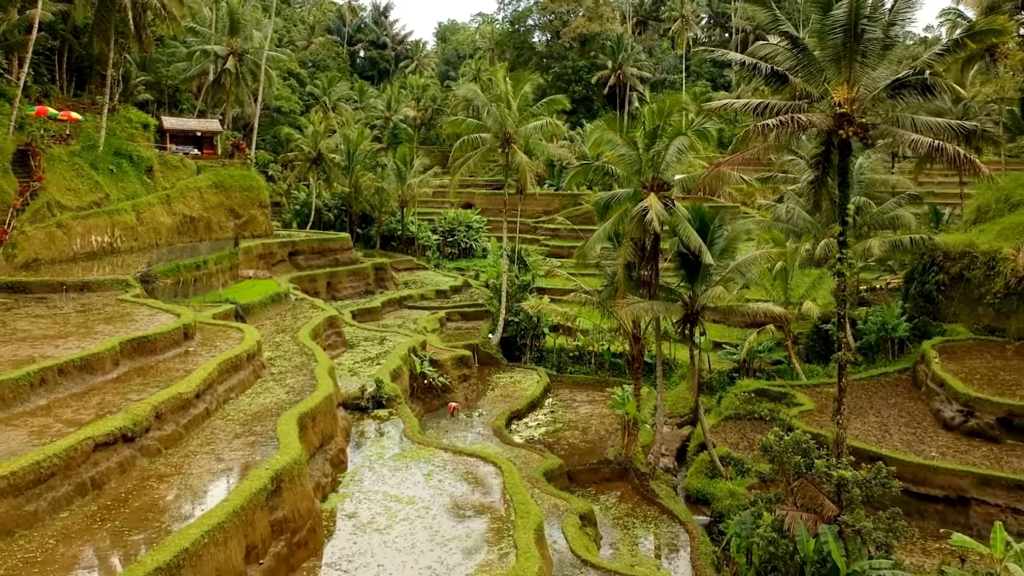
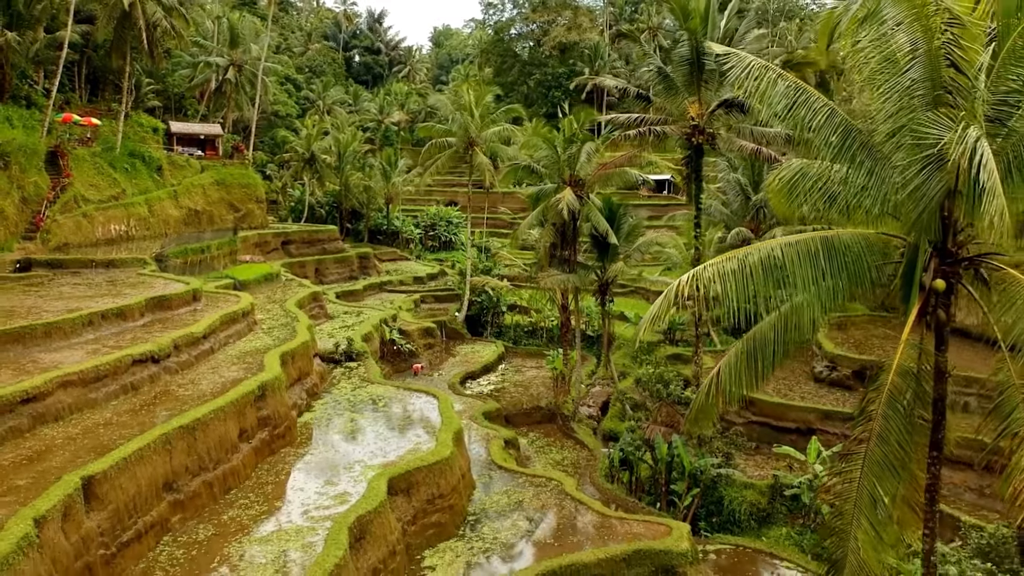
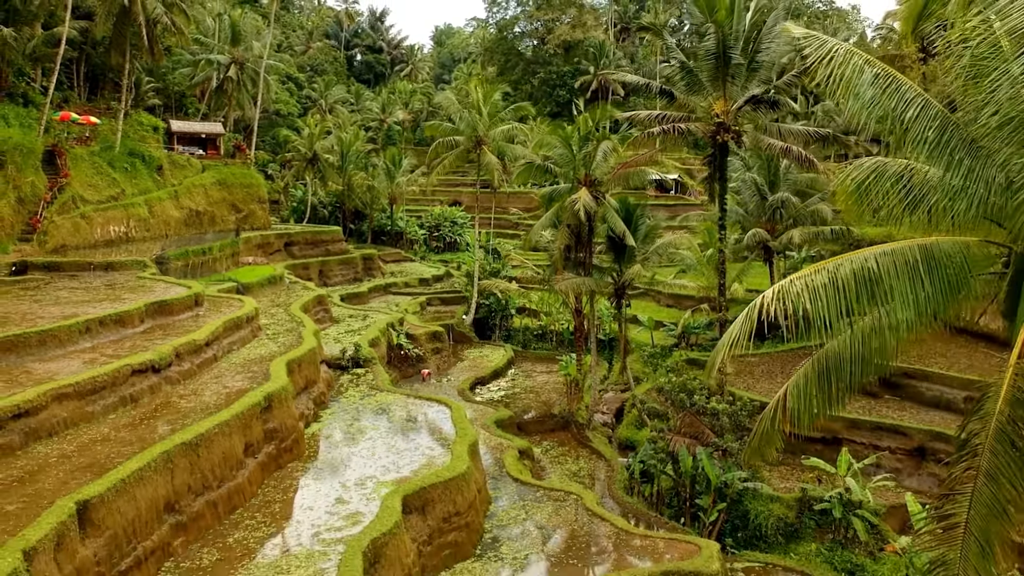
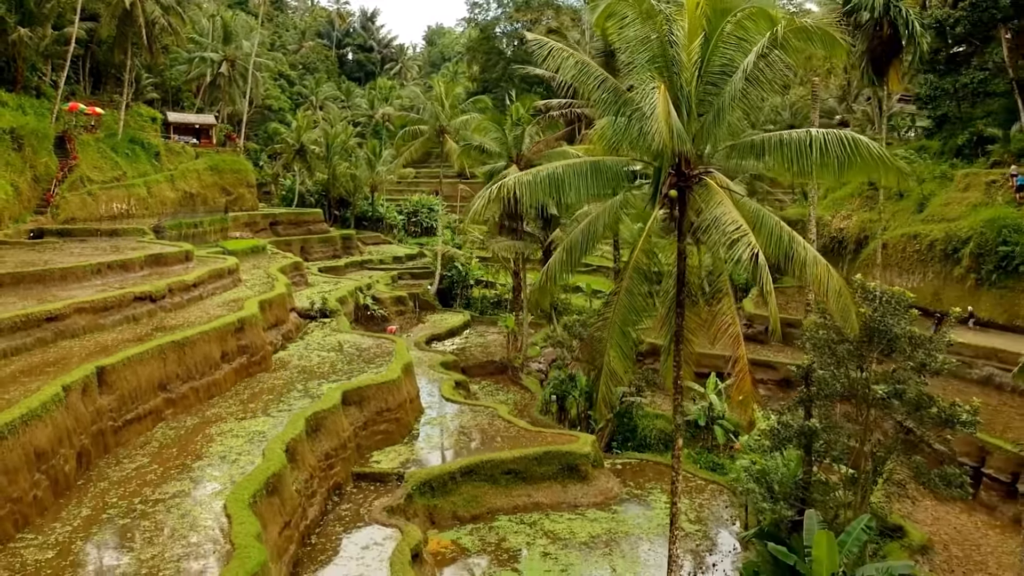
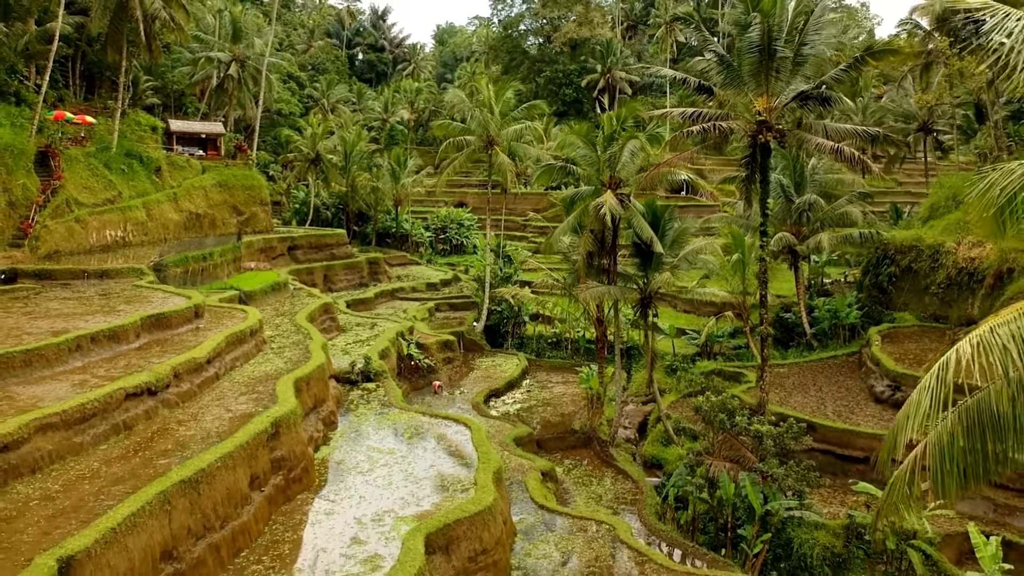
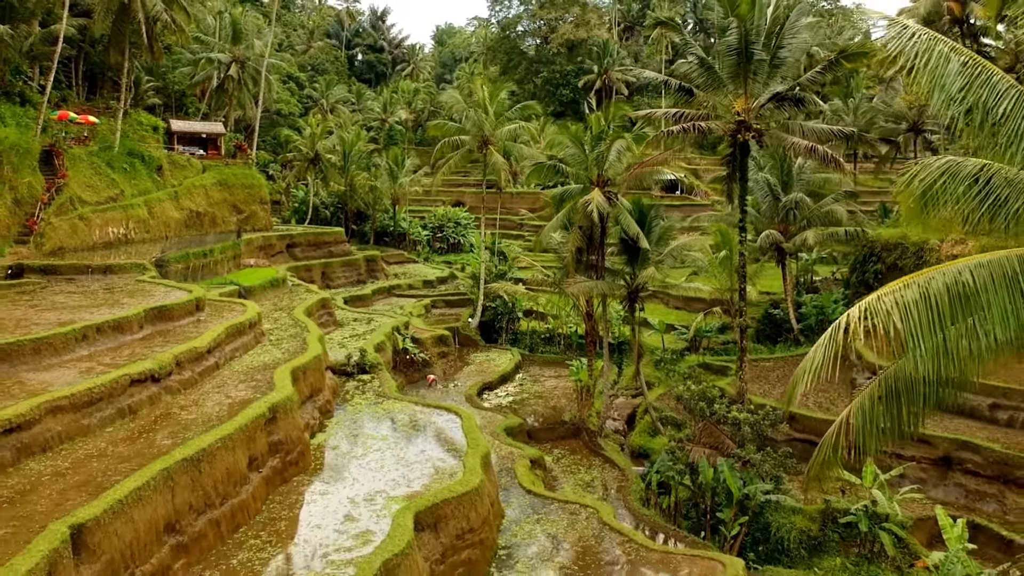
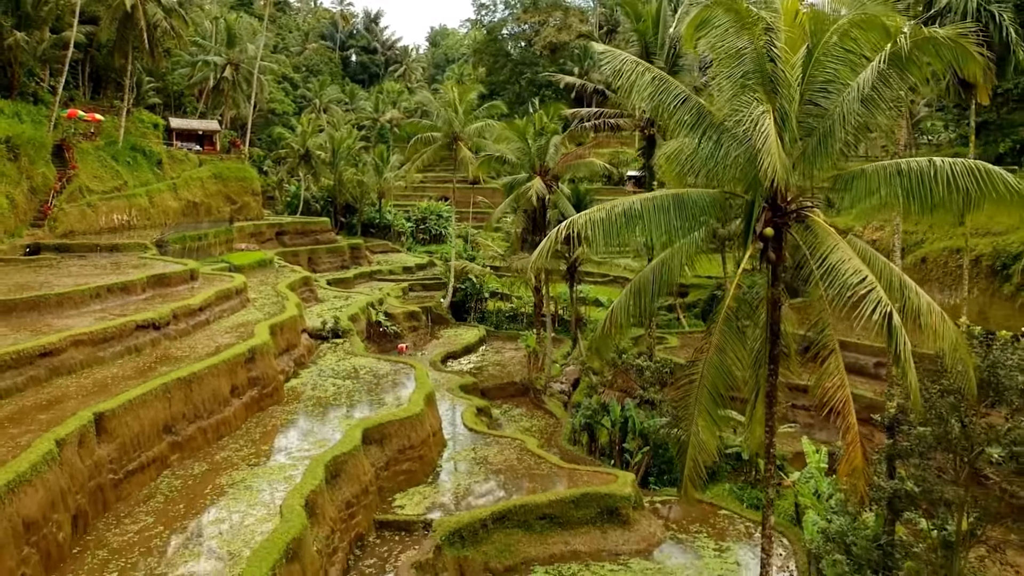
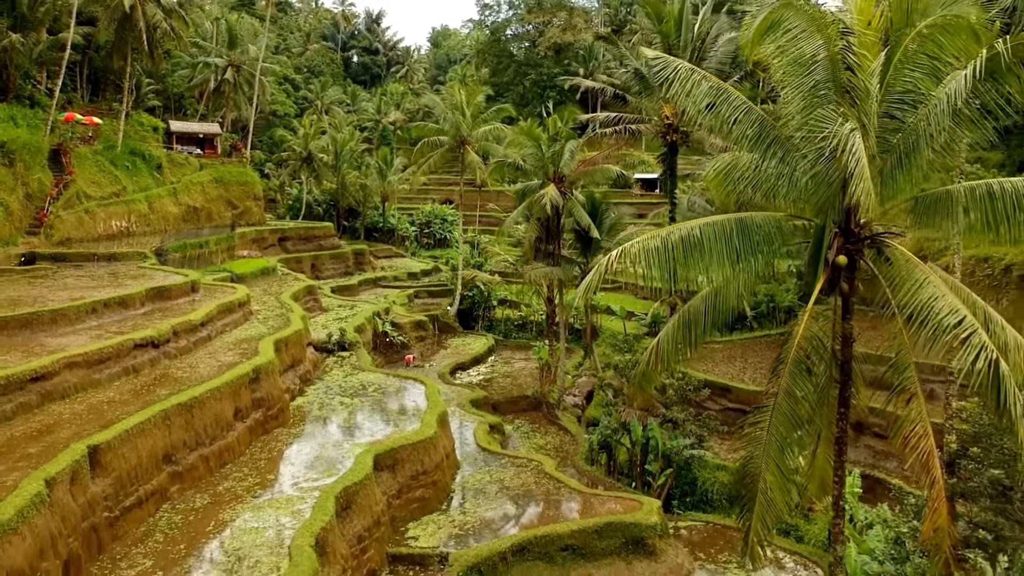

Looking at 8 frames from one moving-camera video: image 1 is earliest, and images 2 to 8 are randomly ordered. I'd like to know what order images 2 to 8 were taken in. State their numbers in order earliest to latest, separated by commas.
5, 6, 3, 2, 8, 7, 4
